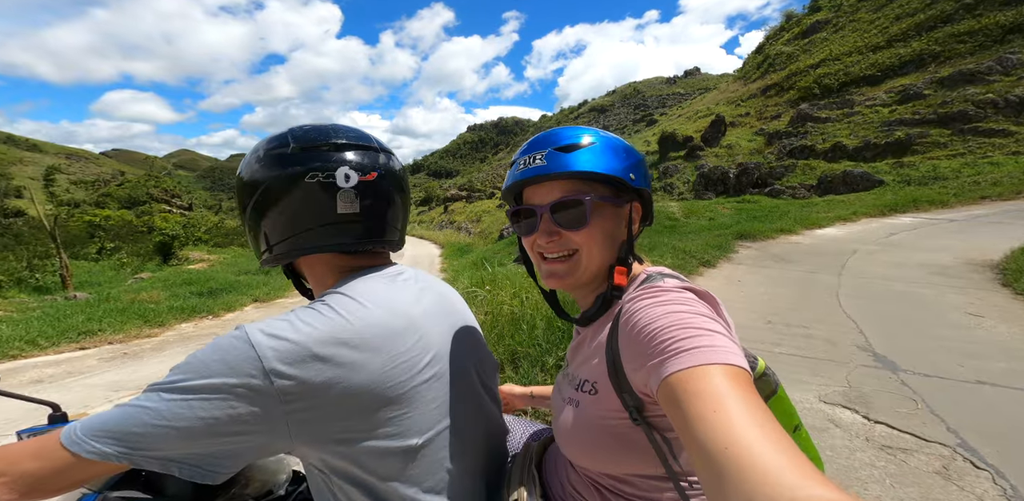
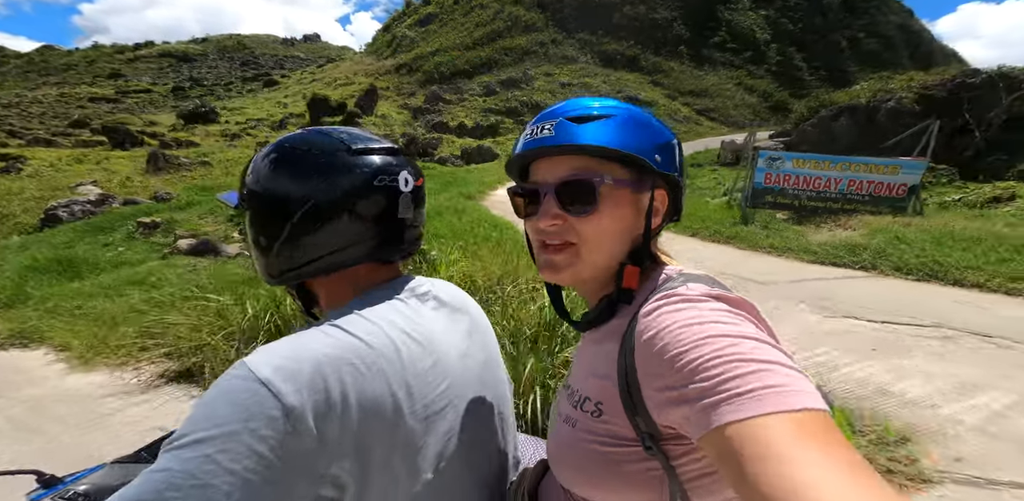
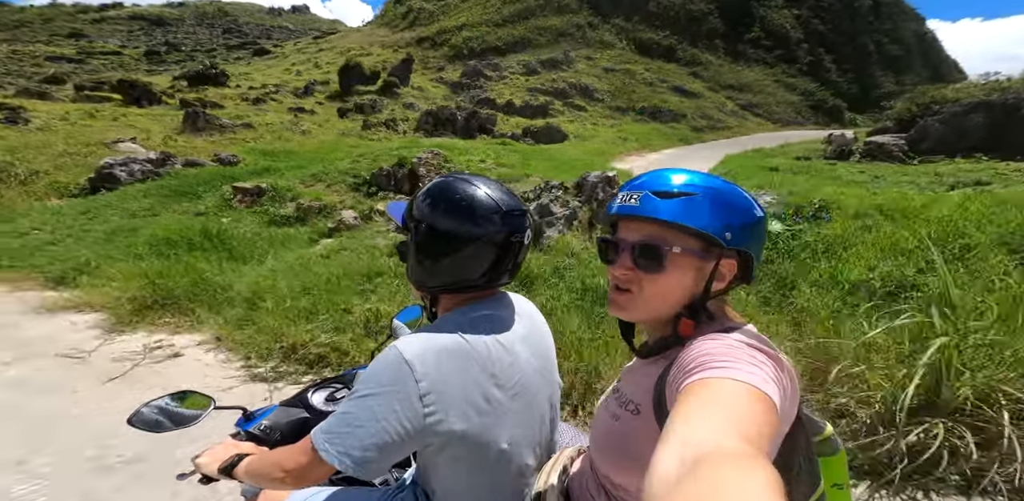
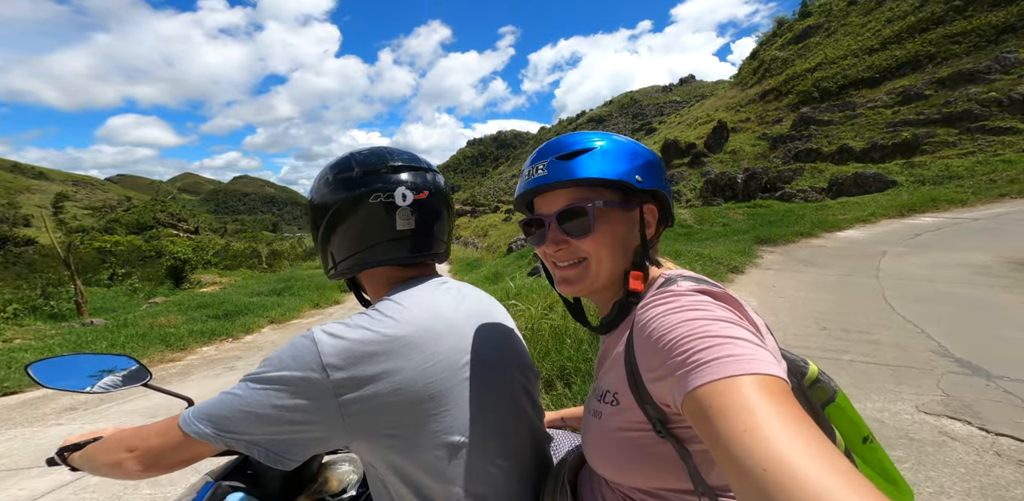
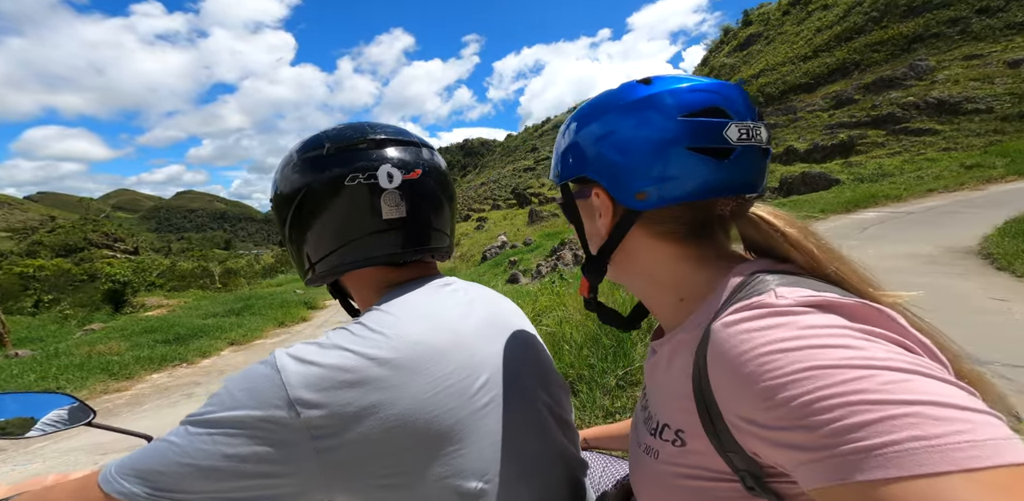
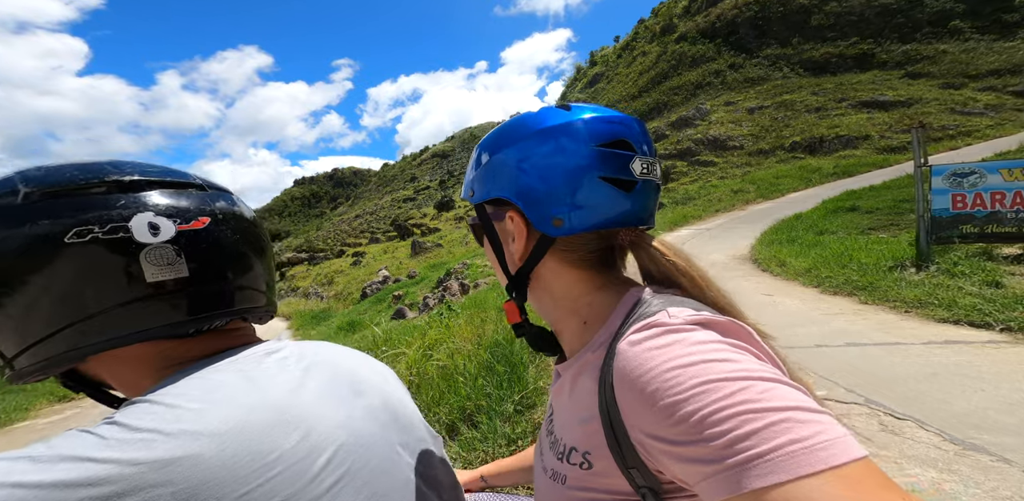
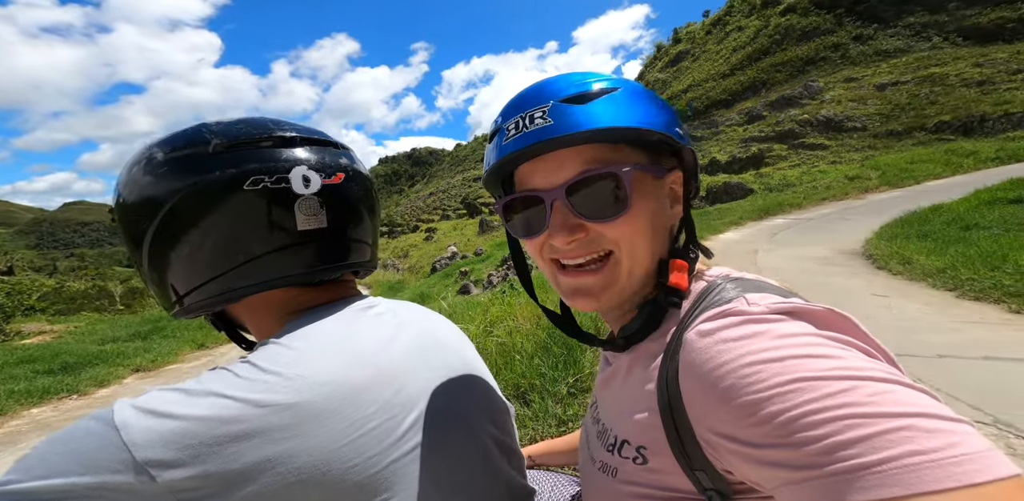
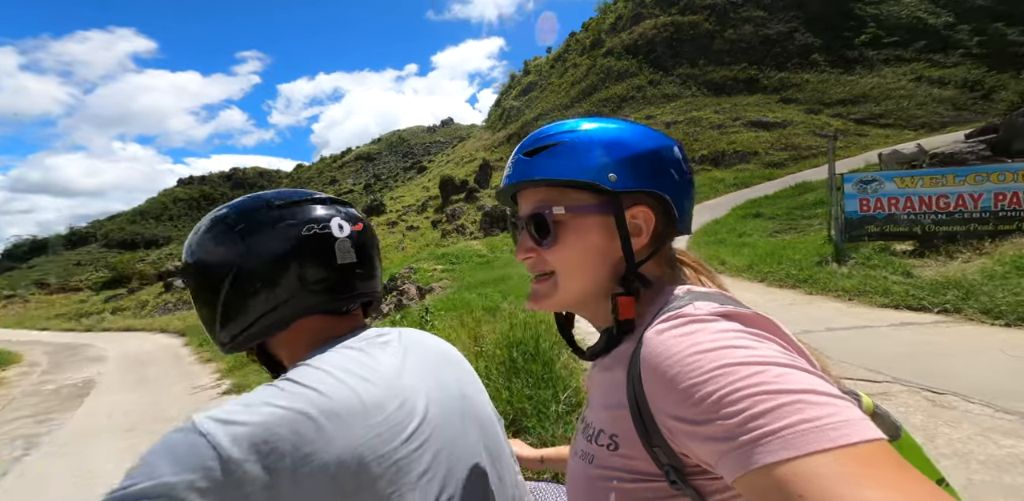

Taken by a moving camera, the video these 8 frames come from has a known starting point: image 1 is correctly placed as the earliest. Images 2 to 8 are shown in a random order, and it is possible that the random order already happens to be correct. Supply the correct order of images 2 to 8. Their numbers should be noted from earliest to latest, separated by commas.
4, 5, 7, 6, 8, 2, 3
